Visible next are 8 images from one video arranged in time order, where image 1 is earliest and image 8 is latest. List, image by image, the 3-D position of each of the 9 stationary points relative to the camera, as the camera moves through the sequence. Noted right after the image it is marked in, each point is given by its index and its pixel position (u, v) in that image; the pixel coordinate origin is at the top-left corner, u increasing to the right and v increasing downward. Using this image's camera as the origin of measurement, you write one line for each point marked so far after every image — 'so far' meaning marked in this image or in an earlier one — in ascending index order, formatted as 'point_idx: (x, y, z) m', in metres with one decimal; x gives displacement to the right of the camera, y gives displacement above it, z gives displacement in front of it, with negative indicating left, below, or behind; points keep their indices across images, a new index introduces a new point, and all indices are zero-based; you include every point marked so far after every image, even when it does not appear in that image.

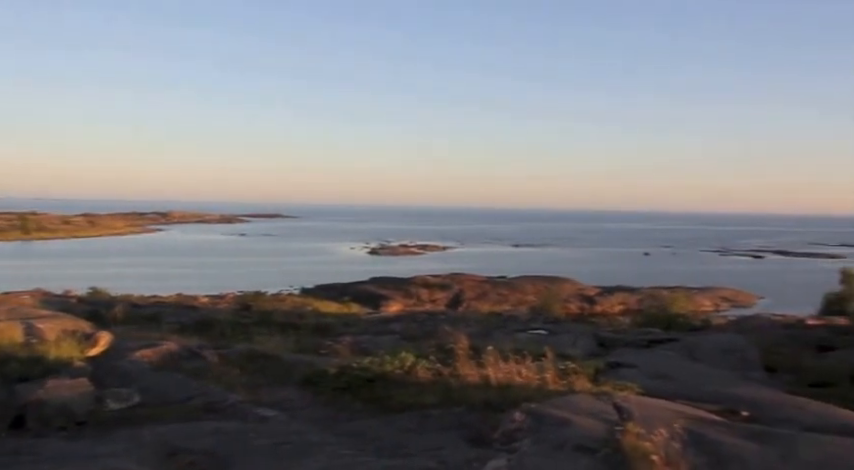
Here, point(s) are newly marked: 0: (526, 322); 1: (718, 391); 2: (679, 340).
0: (+2.1, -1.9, +16.2) m
1: (+4.7, -2.5, +11.7) m
2: (+4.8, -2.1, +14.3) m
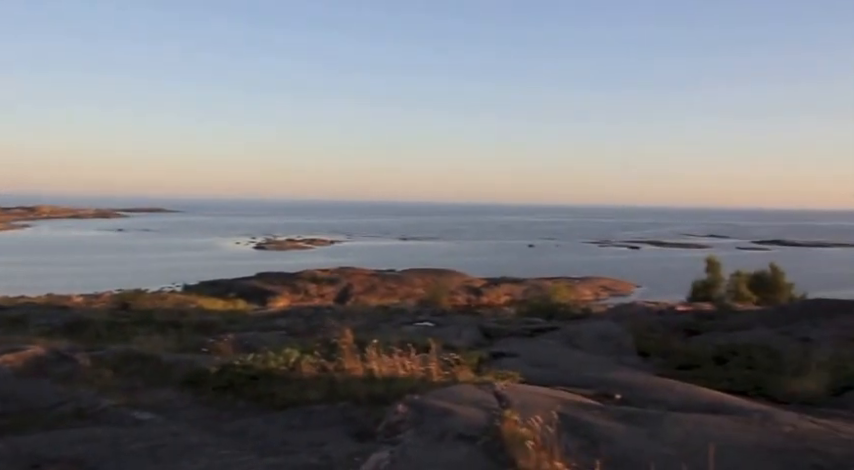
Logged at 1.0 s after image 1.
0: (-0.4, -1.8, +16.3) m
1: (+2.8, -2.4, +12.2) m
2: (+2.6, -1.9, +14.7) m
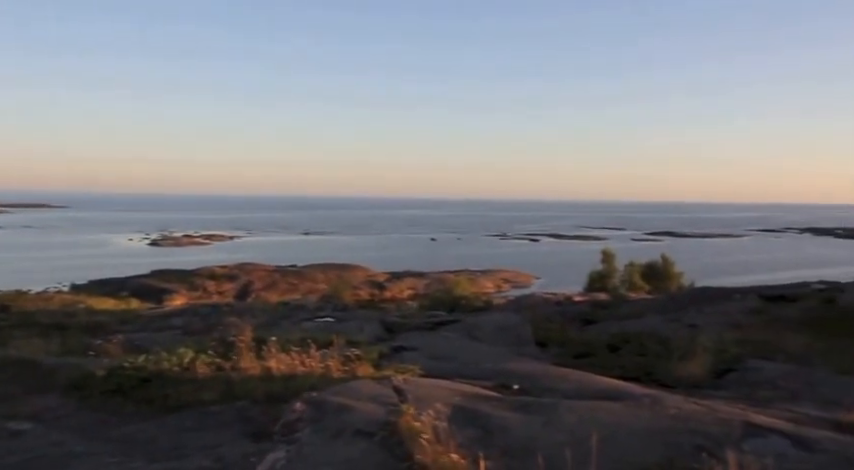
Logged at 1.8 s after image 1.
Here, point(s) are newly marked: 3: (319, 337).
0: (-2.5, -1.7, +16.0) m
1: (+1.1, -2.2, +12.3) m
2: (+0.7, -1.8, +14.8) m
3: (-2.0, -1.9, +13.5) m
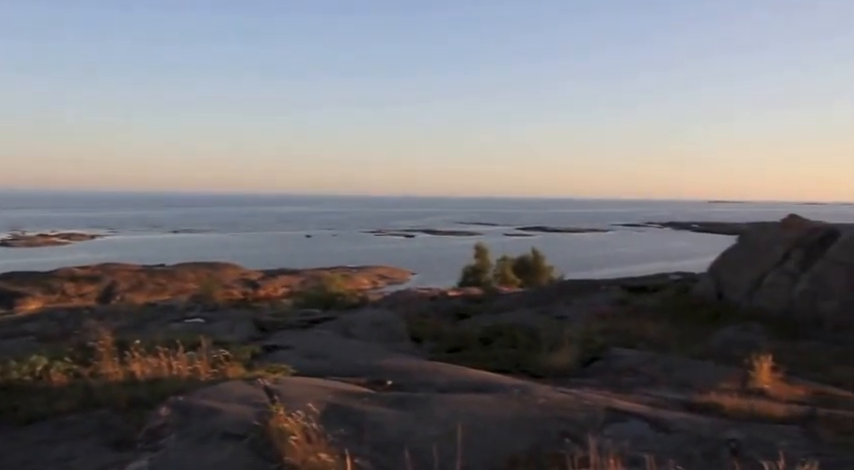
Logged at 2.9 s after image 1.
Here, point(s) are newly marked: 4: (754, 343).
0: (-5.1, -1.6, +15.4) m
1: (-1.0, -2.2, +12.3) m
2: (-1.8, -1.7, +14.7) m
3: (-4.3, -1.9, +13.0) m
4: (+6.2, -2.1, +14.0) m
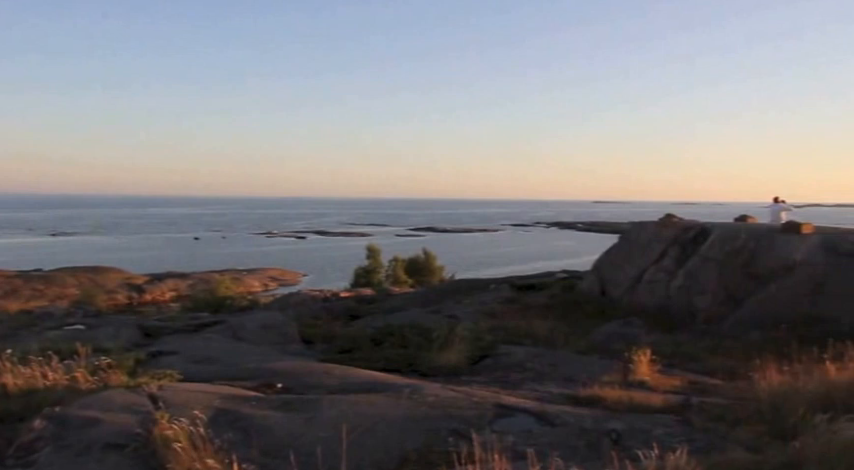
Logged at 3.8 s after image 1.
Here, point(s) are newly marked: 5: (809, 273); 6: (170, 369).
0: (-7.3, -1.7, +14.7) m
1: (-2.8, -2.2, +12.2) m
2: (-3.9, -1.7, +14.5) m
3: (-6.2, -1.9, +12.4) m
4: (+4.1, -2.1, +14.7) m
5: (+7.8, -0.8, +15.1) m
6: (-4.1, -2.2, +11.7) m
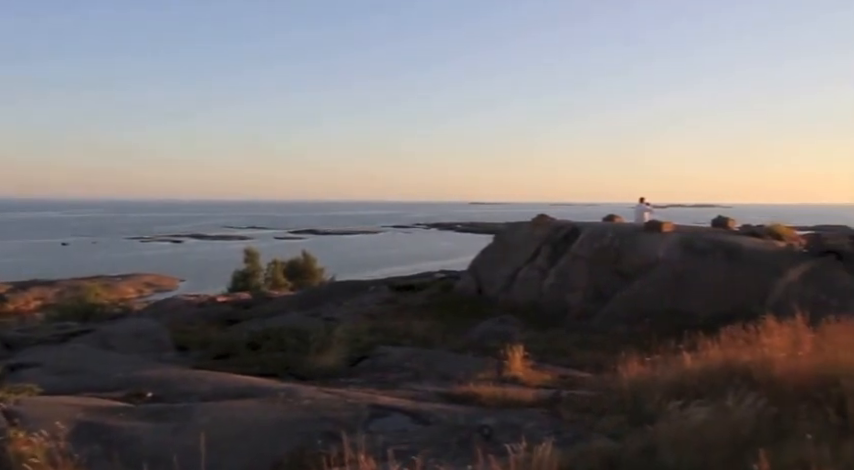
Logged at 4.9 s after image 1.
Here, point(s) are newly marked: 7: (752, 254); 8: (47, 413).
0: (-9.6, -1.8, +13.9) m
1: (-4.9, -2.3, +11.8) m
2: (-6.3, -1.8, +14.0) m
3: (-8.2, -2.1, +11.7) m
4: (+1.7, -2.1, +15.2) m
5: (+5.3, -0.8, +16.0) m
6: (-6.1, -2.3, +11.2) m
7: (+7.1, -0.4, +16.0) m
8: (-5.4, -2.5, +10.3) m
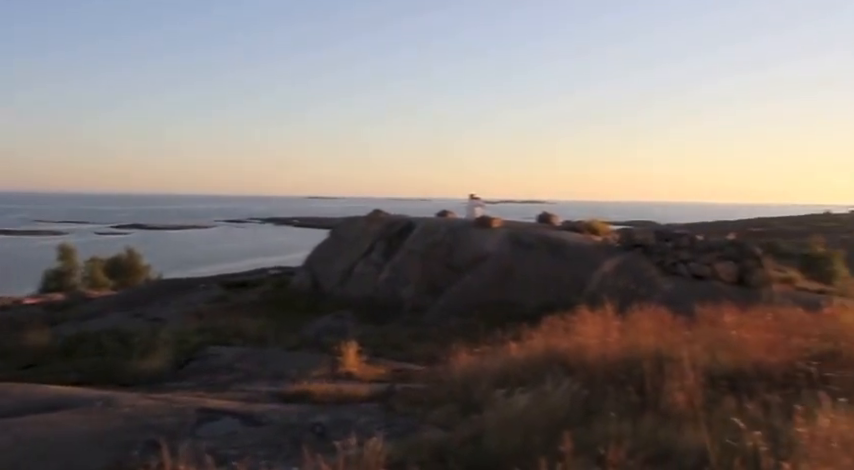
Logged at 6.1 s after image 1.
0: (-12.5, -1.8, +11.6) m
1: (-7.5, -2.3, +10.6) m
2: (-9.3, -1.8, +12.4) m
3: (-10.7, -2.0, +9.8) m
4: (-1.7, -2.0, +15.2) m
5: (+1.6, -0.6, +16.7) m
6: (-8.5, -2.3, +9.8) m
7: (+3.4, -0.3, +17.0) m
8: (-7.7, -2.5, +9.0) m
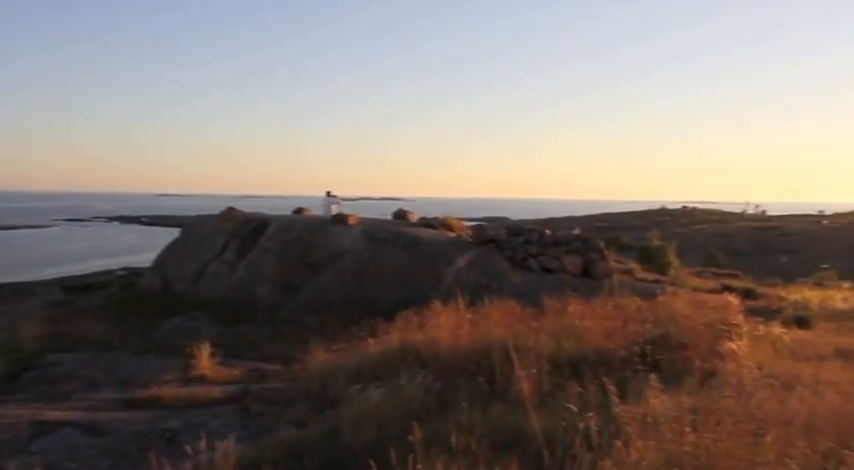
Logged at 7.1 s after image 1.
0: (-14.6, -1.9, +9.3) m
1: (-9.5, -2.3, +9.2) m
2: (-11.6, -1.8, +10.7) m
3: (-12.5, -2.1, +7.9) m
4: (-4.6, -1.9, +14.8) m
5: (-1.6, -0.6, +16.8) m
6: (-10.4, -2.3, +8.2) m
7: (+0.1, -0.2, +17.5) m
8: (-9.4, -2.6, +7.7) m
